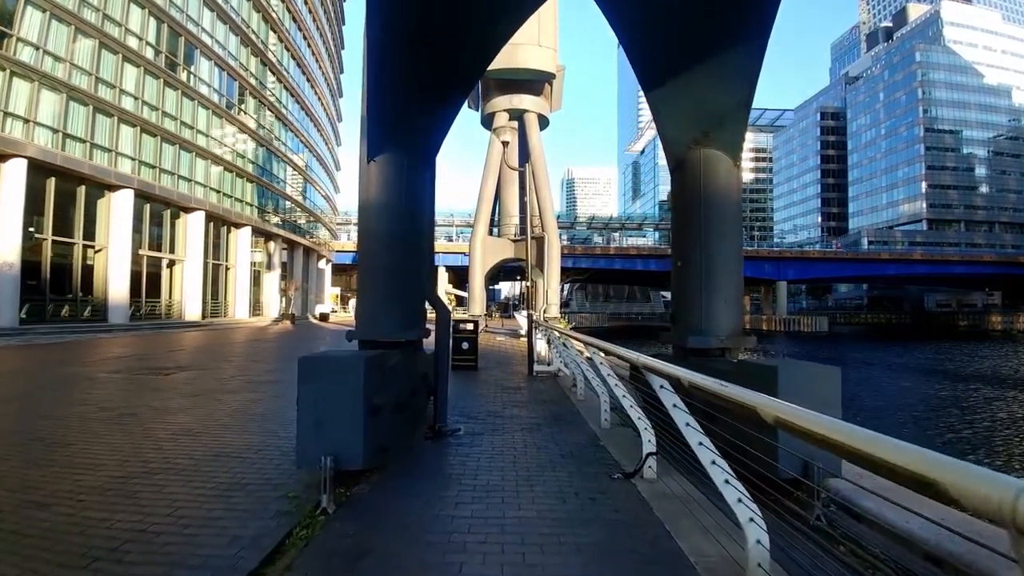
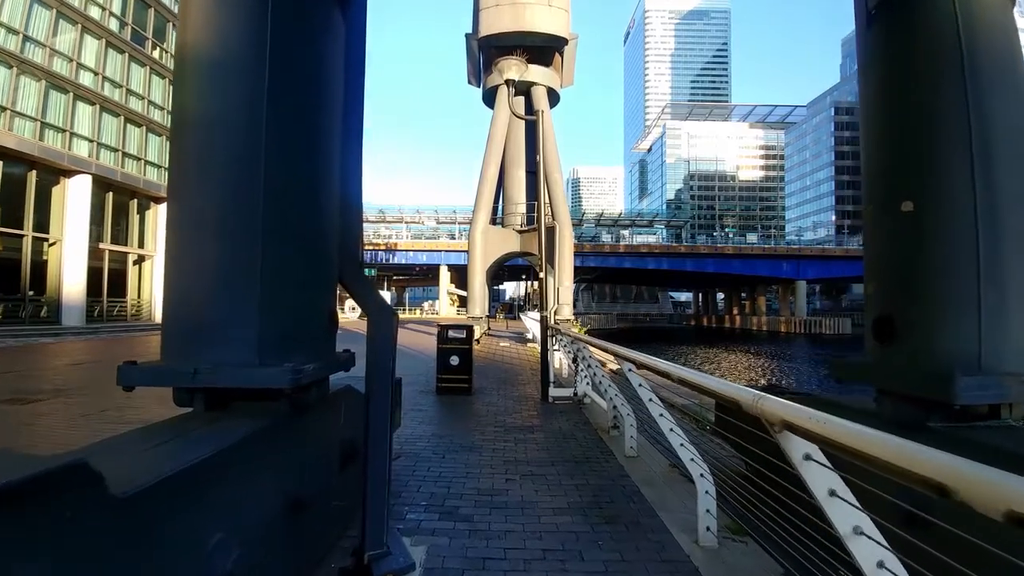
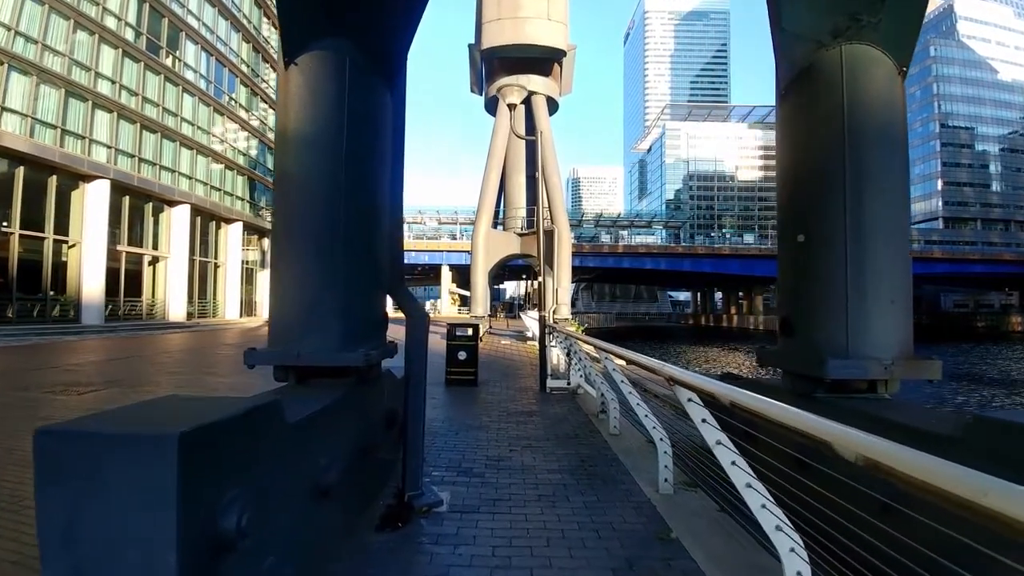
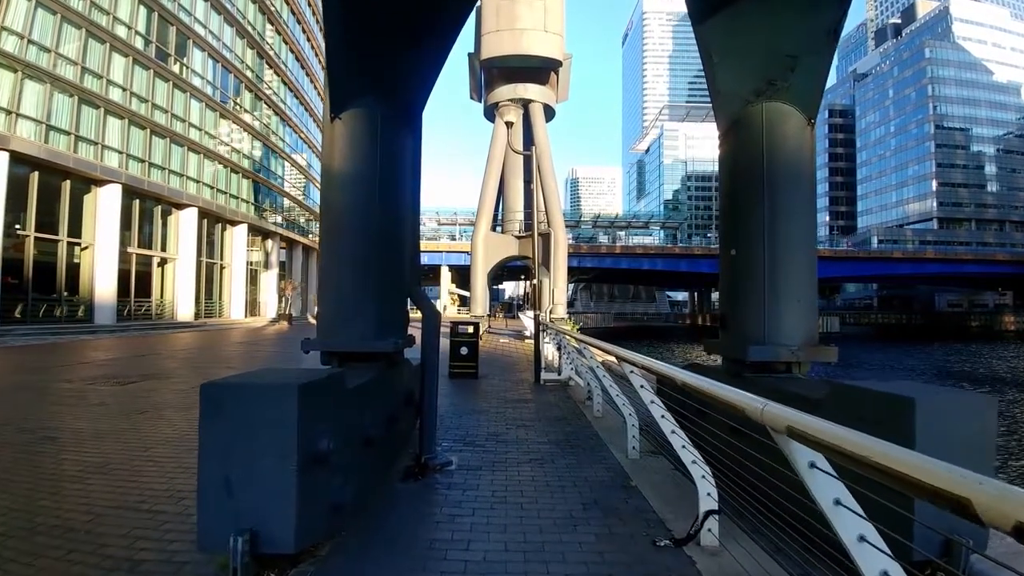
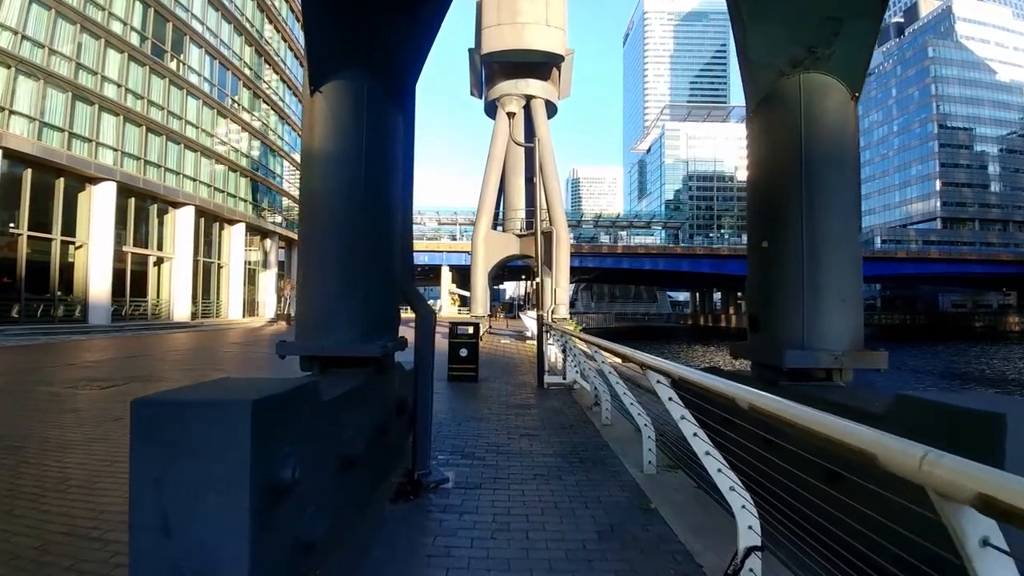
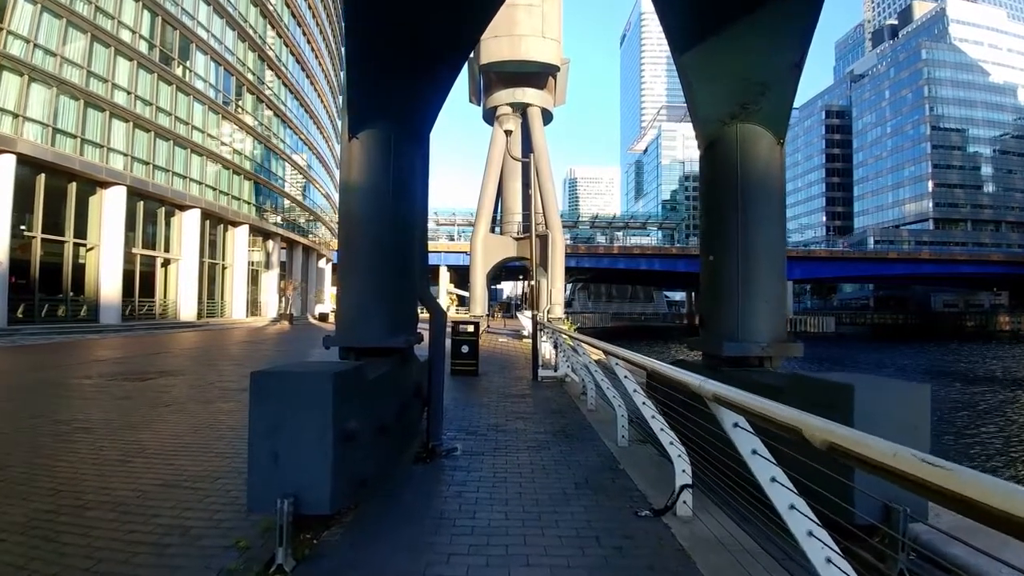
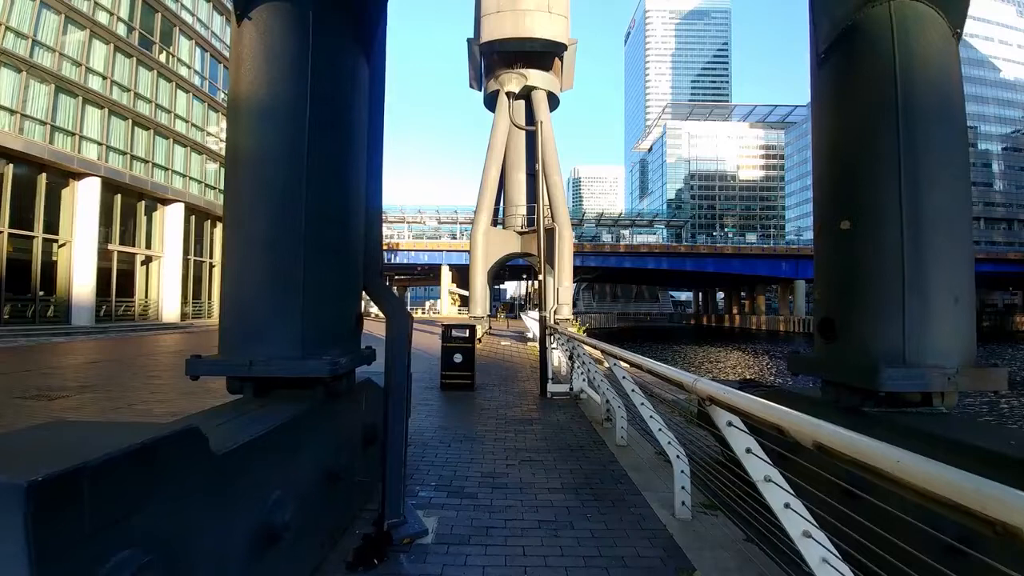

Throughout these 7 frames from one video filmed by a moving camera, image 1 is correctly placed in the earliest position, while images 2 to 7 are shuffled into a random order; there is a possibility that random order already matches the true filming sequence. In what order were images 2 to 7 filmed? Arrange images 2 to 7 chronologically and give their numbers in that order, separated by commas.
6, 4, 5, 3, 7, 2
